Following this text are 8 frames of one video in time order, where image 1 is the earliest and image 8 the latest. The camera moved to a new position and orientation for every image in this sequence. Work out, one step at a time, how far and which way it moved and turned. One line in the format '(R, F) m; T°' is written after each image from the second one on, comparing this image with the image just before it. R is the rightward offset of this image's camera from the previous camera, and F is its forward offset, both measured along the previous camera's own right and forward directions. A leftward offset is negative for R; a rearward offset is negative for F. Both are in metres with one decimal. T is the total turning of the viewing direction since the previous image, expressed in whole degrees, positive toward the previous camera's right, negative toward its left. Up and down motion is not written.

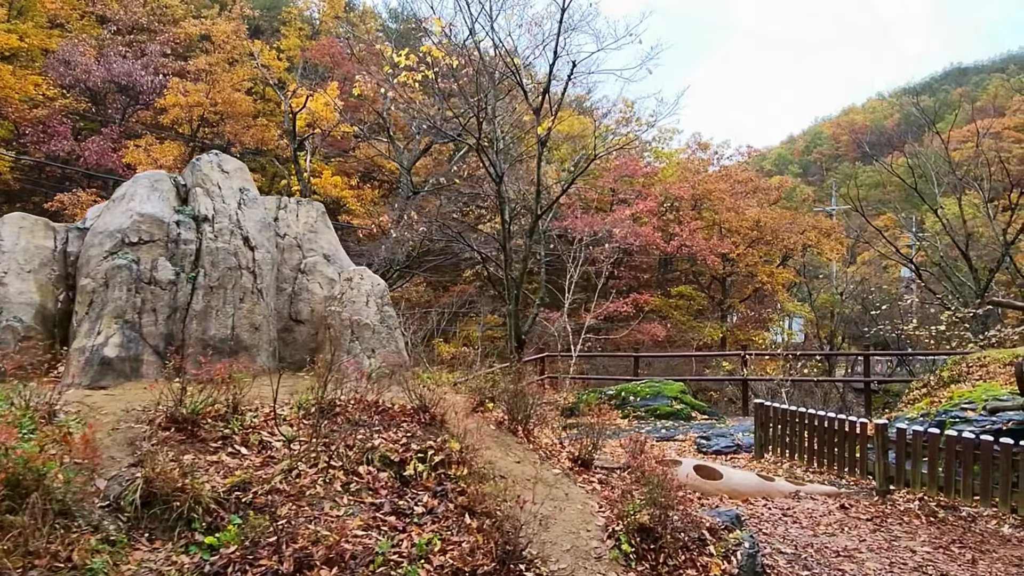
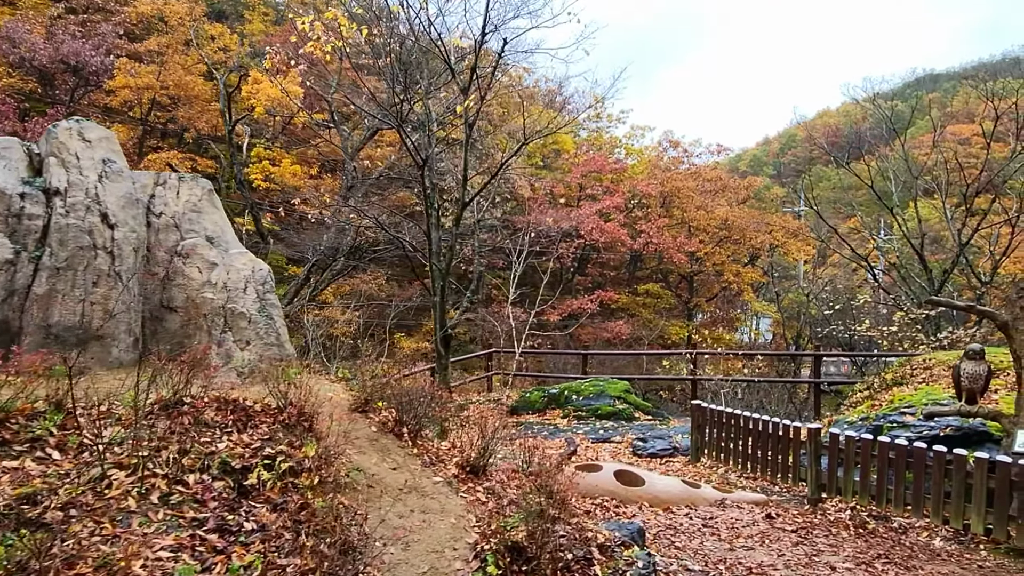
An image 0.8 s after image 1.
(+0.4, +0.4) m; +2°
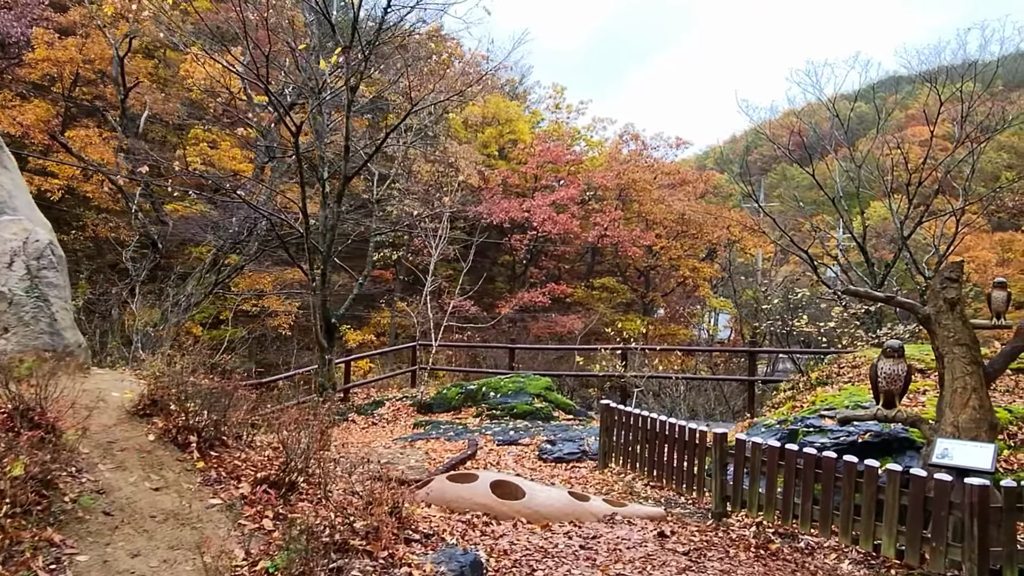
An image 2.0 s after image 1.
(+0.6, +0.6) m; +2°
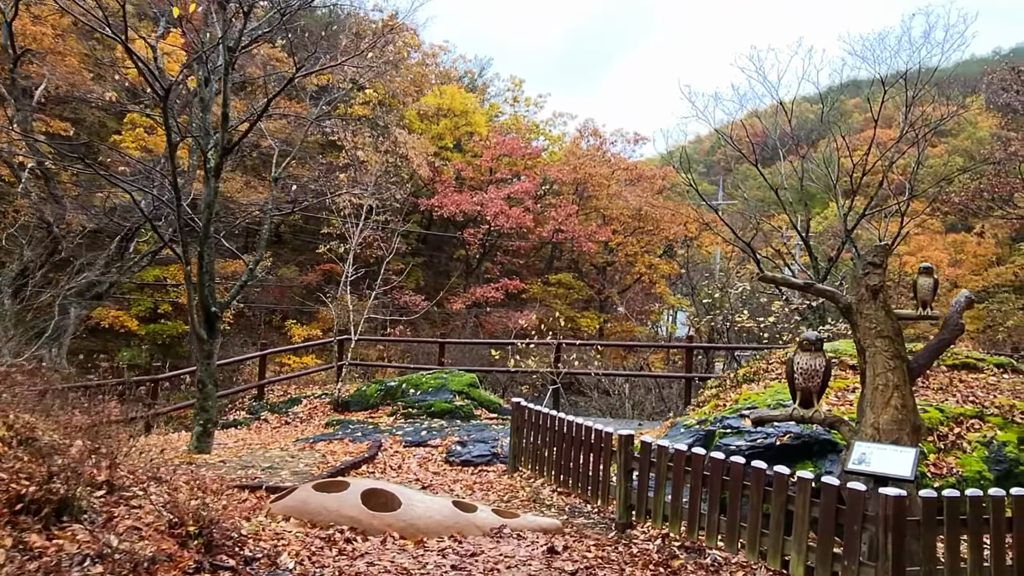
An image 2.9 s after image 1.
(+0.4, +0.5) m; +3°
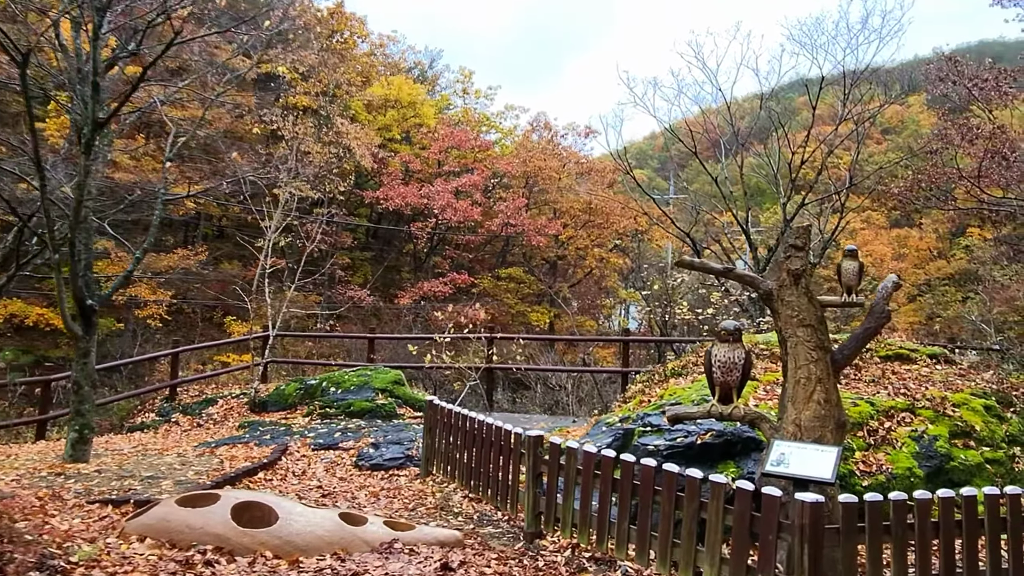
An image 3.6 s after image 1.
(+0.3, +0.4) m; +3°
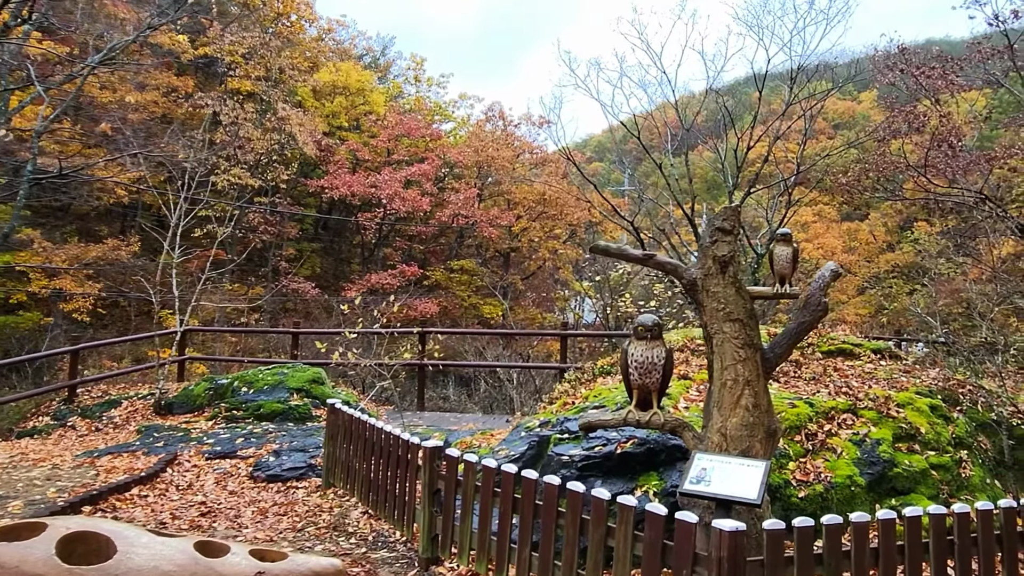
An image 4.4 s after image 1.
(+0.3, +0.4) m; +3°
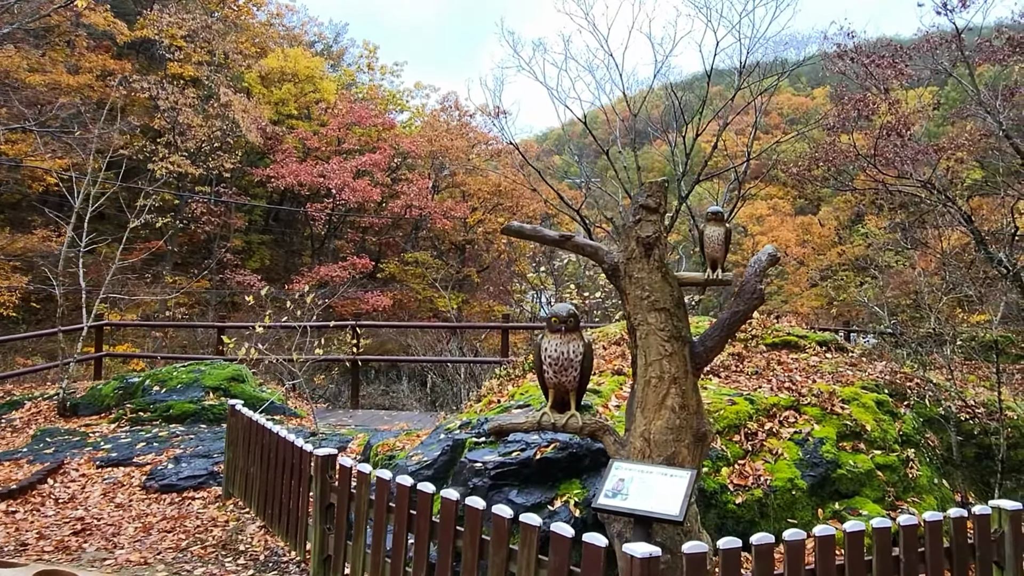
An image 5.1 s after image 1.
(+0.2, +0.3) m; +3°
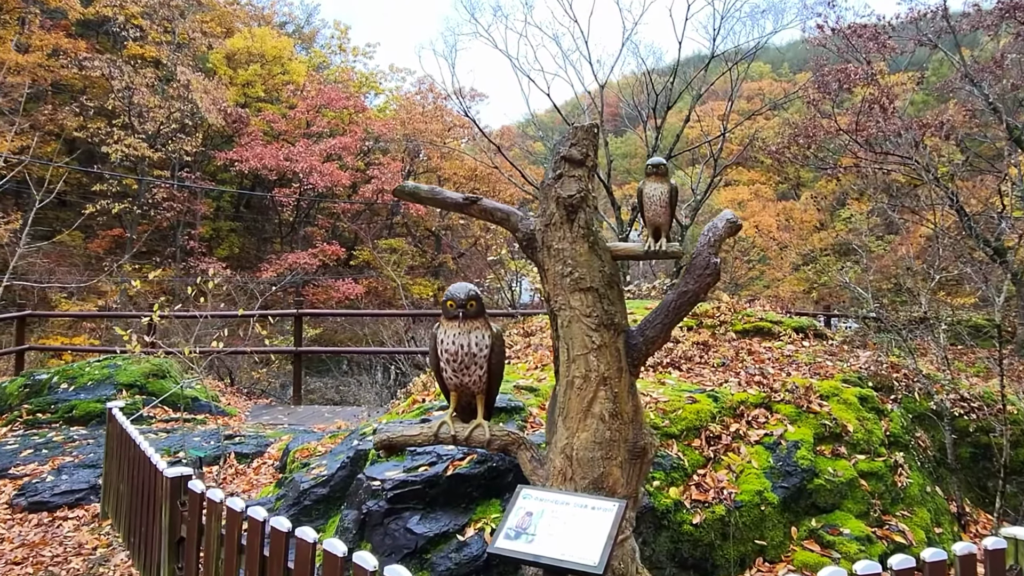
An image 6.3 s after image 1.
(+0.3, +0.5) m; +1°
